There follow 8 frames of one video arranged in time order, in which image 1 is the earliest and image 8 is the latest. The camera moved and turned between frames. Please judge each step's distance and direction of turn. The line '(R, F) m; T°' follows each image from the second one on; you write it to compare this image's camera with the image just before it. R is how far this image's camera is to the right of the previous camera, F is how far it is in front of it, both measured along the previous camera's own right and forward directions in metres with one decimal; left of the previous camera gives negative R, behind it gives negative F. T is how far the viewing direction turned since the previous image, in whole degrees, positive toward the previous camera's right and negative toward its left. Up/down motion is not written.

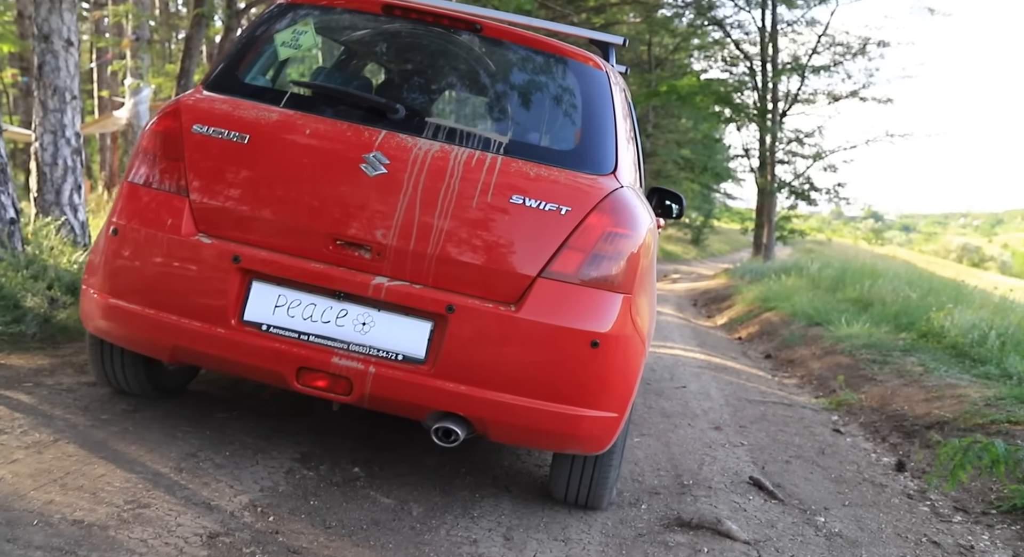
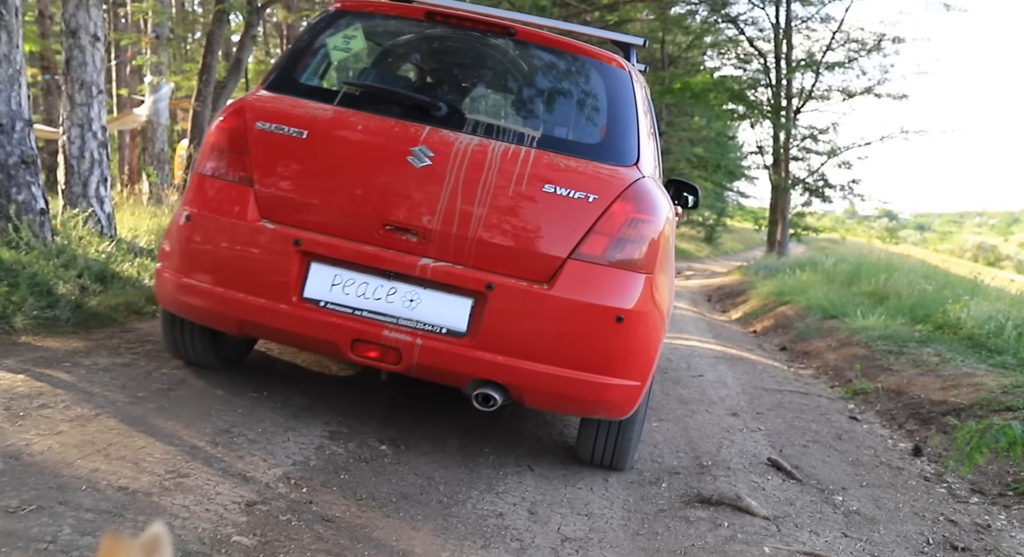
(0.0, -0.1) m; -1°
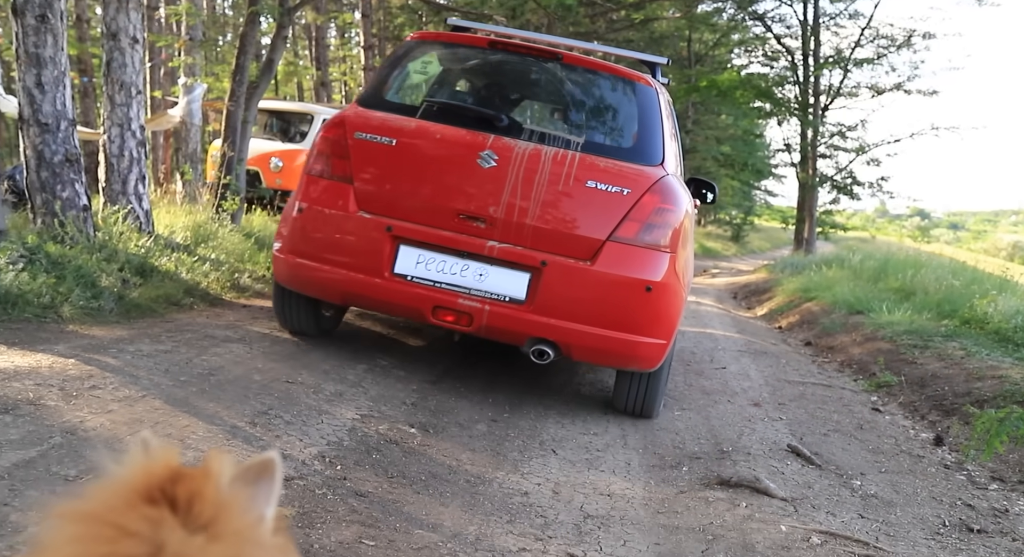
(0.0, -0.2) m; -1°
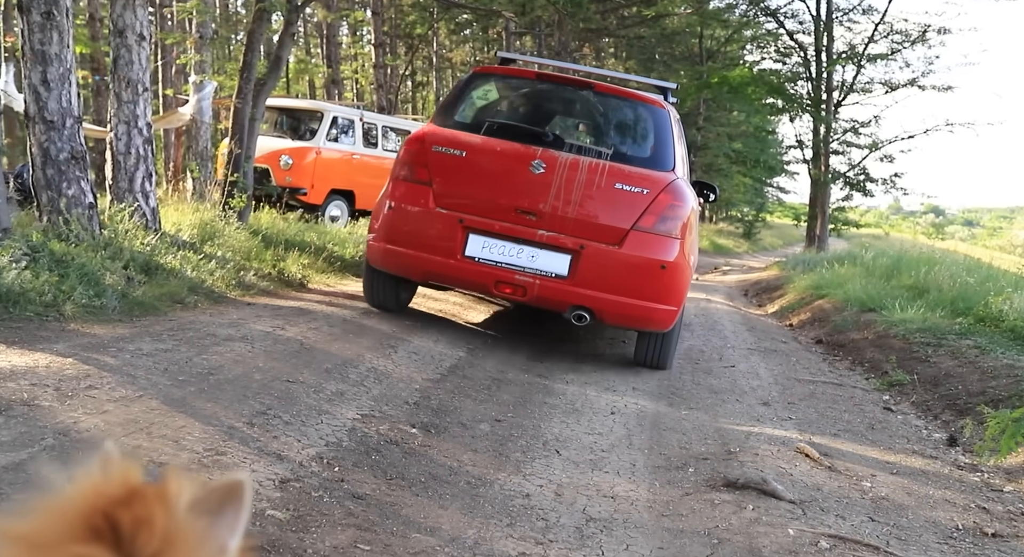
(0.0, +0.1) m; -1°
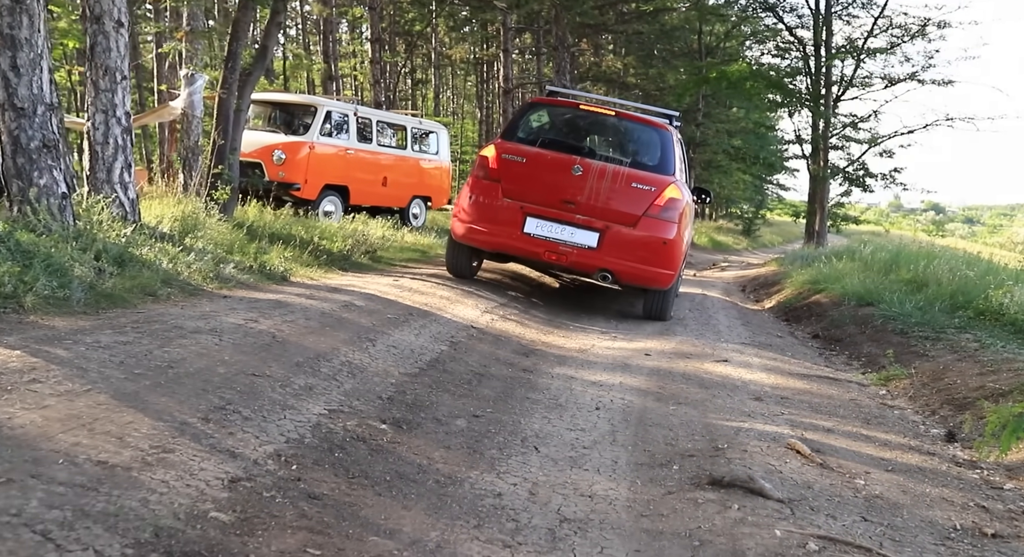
(+0.1, +0.2) m; 0°
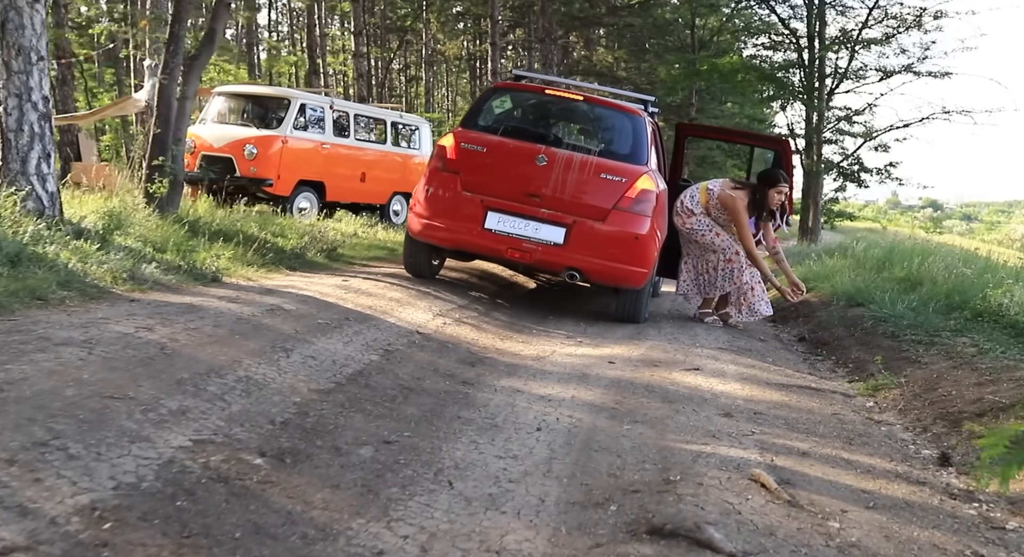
(+0.3, +0.7) m; 0°
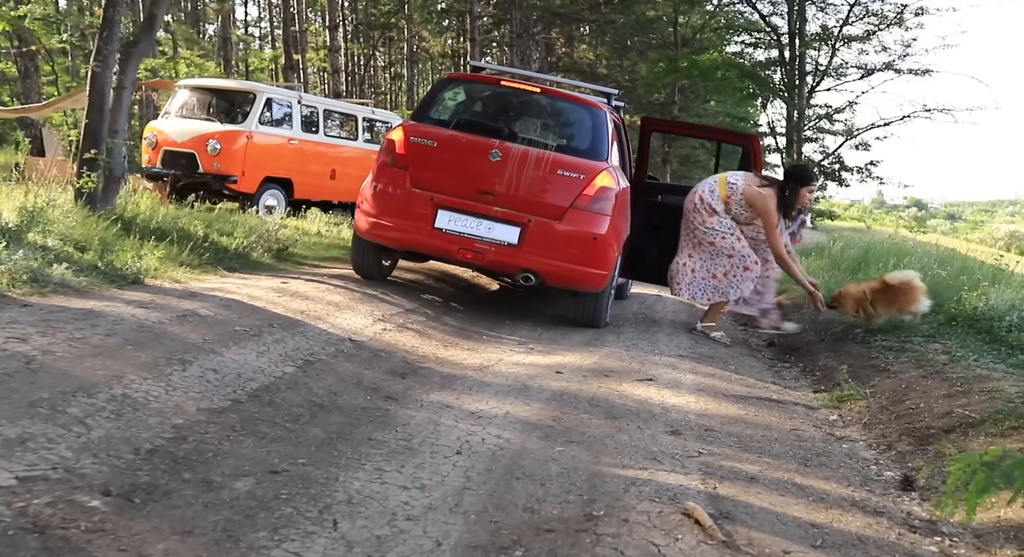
(+0.3, +0.5) m; +1°
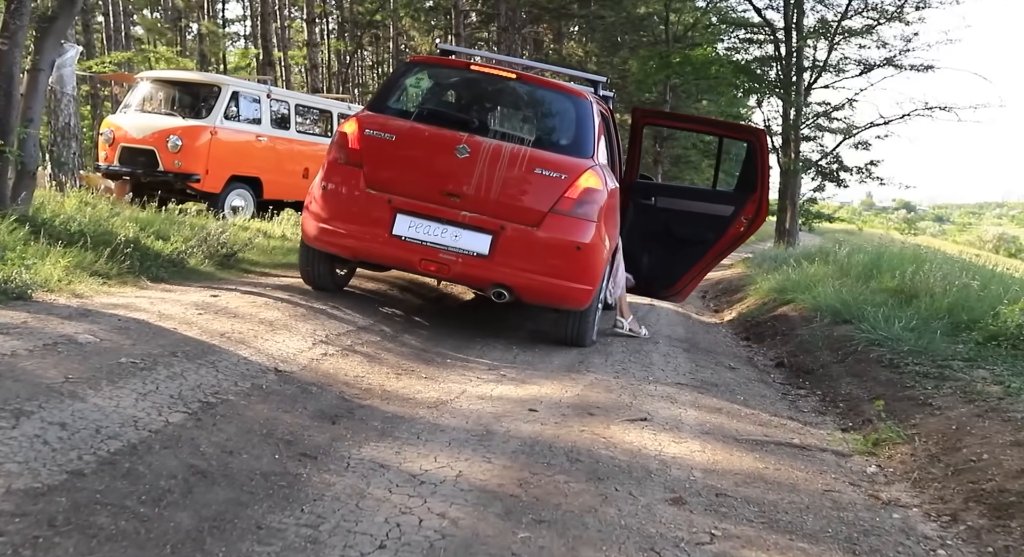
(+0.1, +1.3) m; +1°
